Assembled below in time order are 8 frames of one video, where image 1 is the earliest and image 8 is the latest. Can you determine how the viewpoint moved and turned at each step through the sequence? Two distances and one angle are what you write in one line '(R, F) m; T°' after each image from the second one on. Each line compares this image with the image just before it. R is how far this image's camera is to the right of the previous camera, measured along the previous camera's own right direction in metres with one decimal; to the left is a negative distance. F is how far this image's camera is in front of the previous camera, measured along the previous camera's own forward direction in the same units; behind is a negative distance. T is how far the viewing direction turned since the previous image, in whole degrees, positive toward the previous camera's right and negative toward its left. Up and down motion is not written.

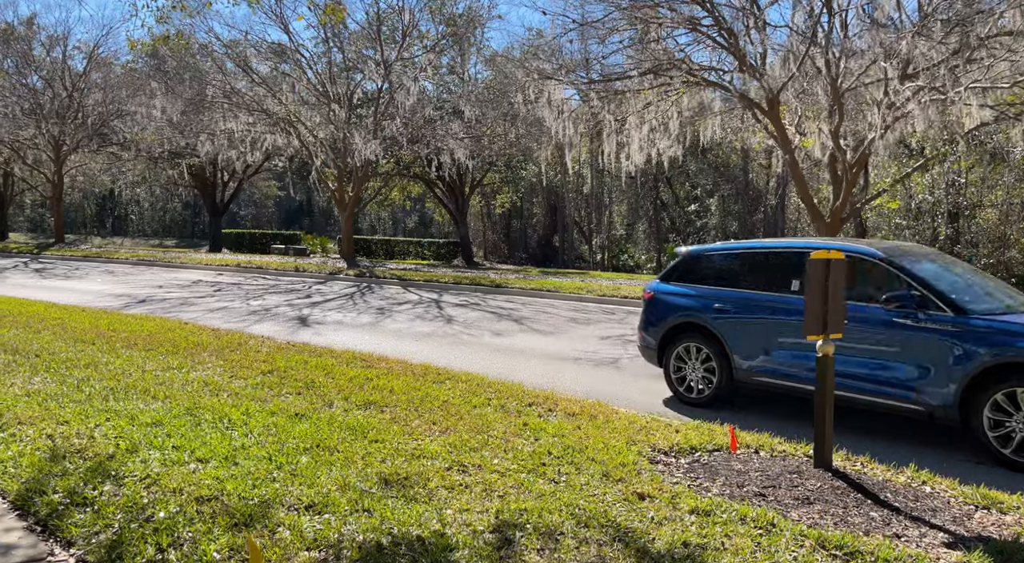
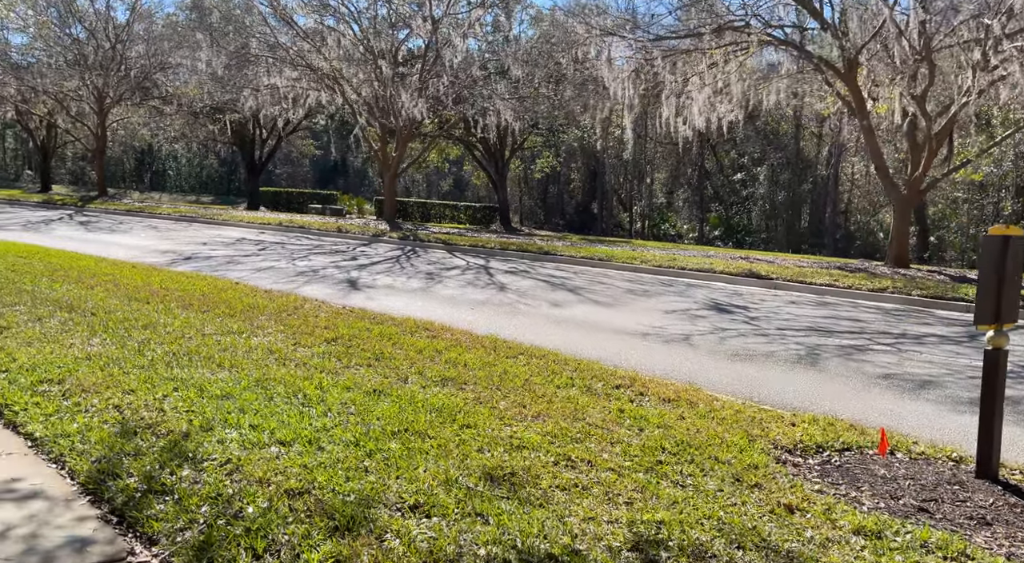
(-0.4, +0.4) m; -2°
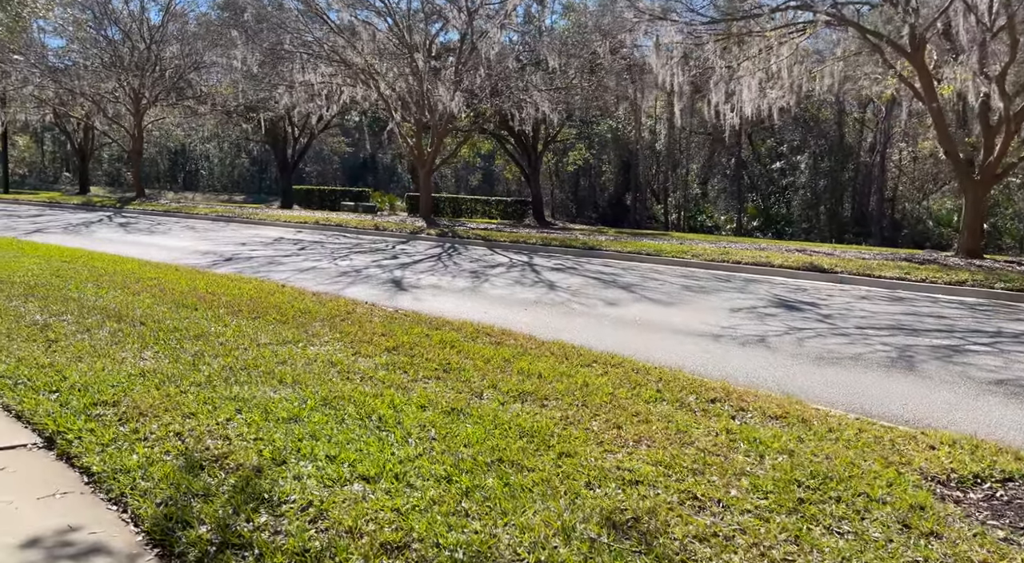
(-0.3, +0.4) m; -2°
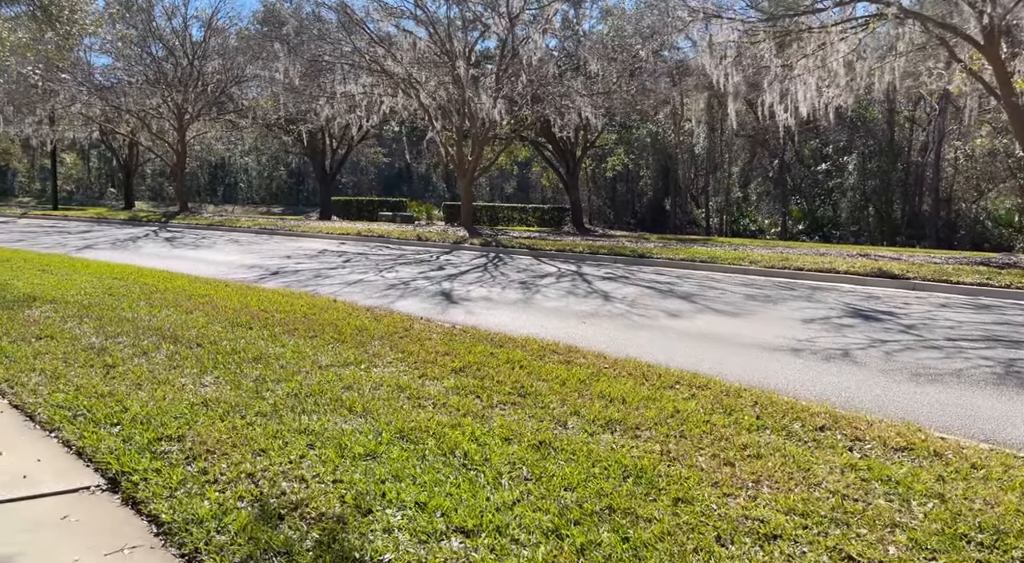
(-0.3, +0.3) m; -3°
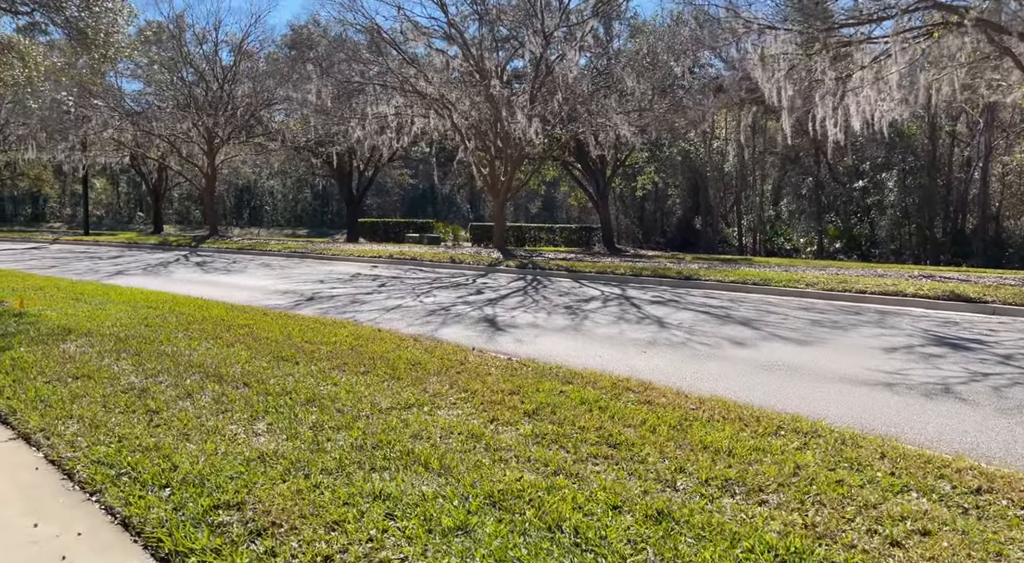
(-0.3, +0.5) m; -2°
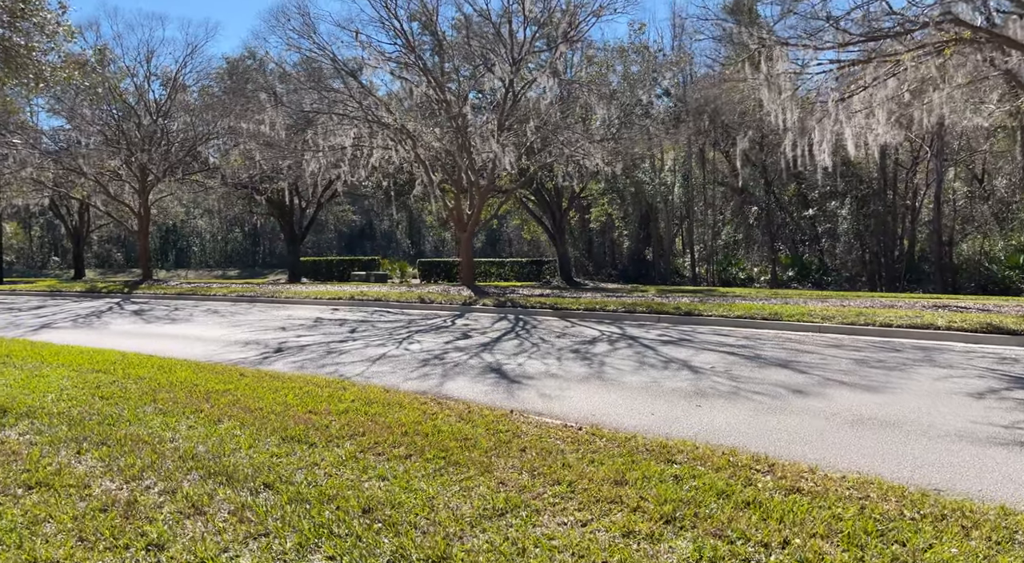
(-0.9, +1.3) m; +4°
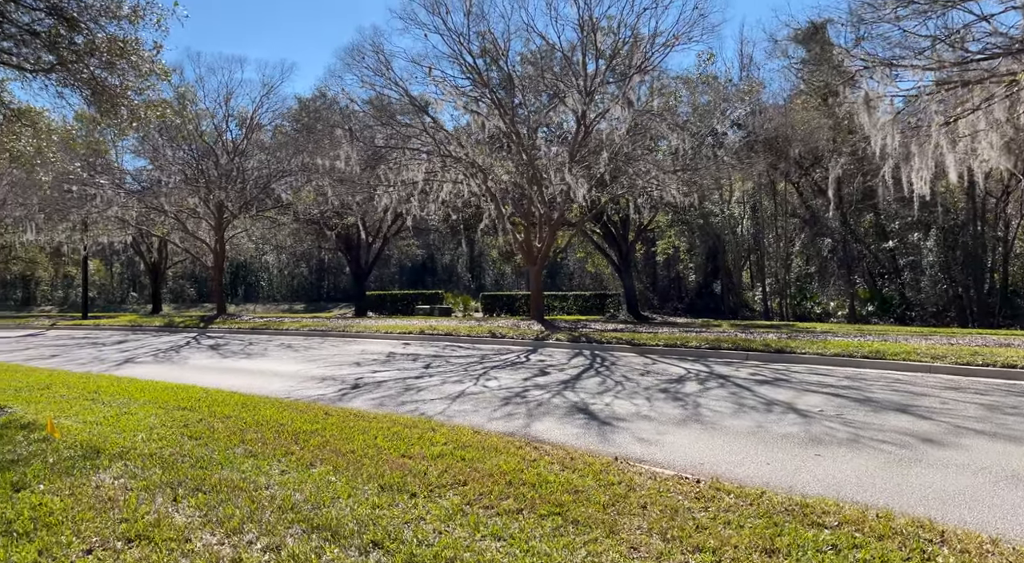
(-0.4, +0.4) m; -4°
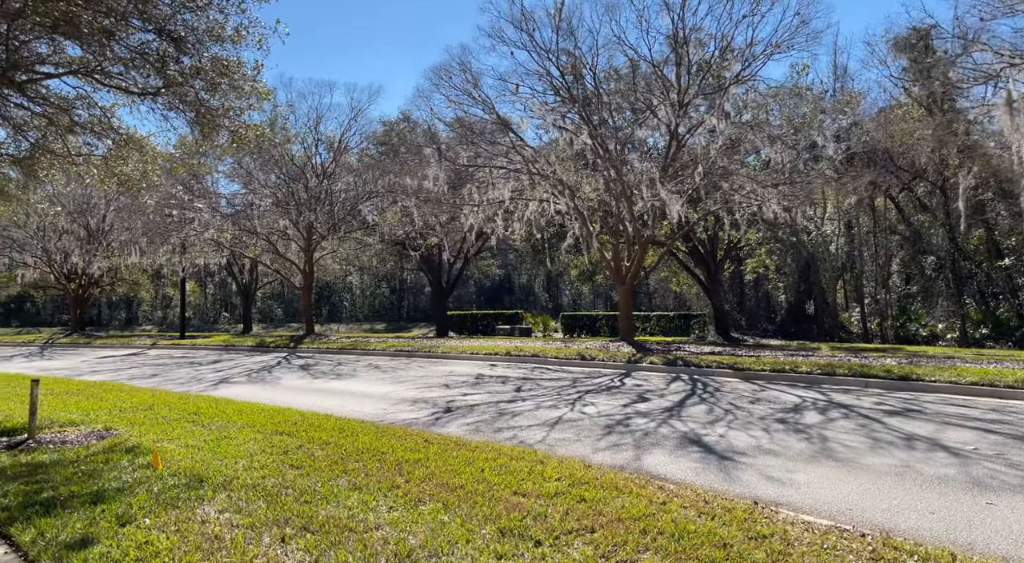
(-0.3, +0.5) m; -6°
